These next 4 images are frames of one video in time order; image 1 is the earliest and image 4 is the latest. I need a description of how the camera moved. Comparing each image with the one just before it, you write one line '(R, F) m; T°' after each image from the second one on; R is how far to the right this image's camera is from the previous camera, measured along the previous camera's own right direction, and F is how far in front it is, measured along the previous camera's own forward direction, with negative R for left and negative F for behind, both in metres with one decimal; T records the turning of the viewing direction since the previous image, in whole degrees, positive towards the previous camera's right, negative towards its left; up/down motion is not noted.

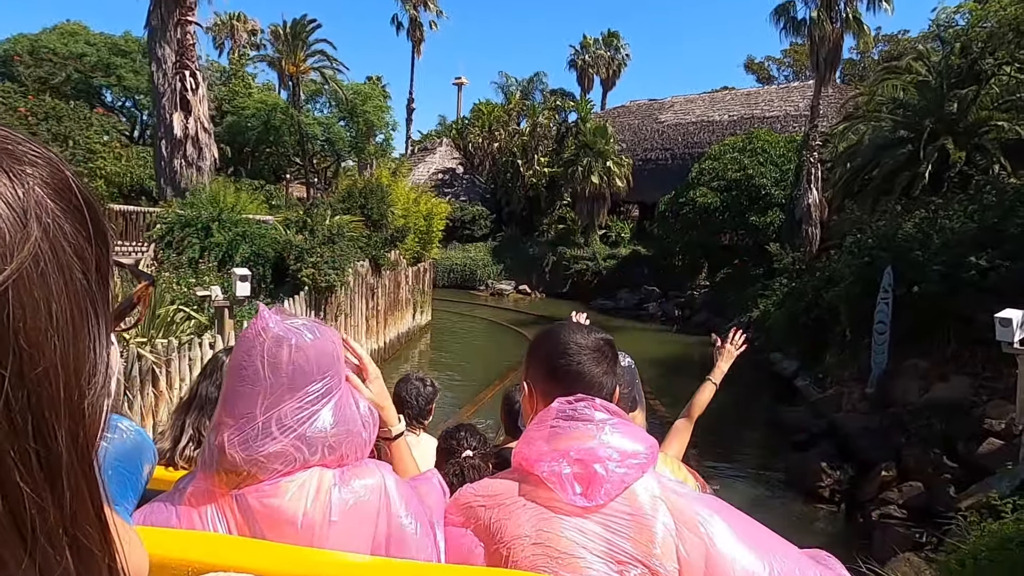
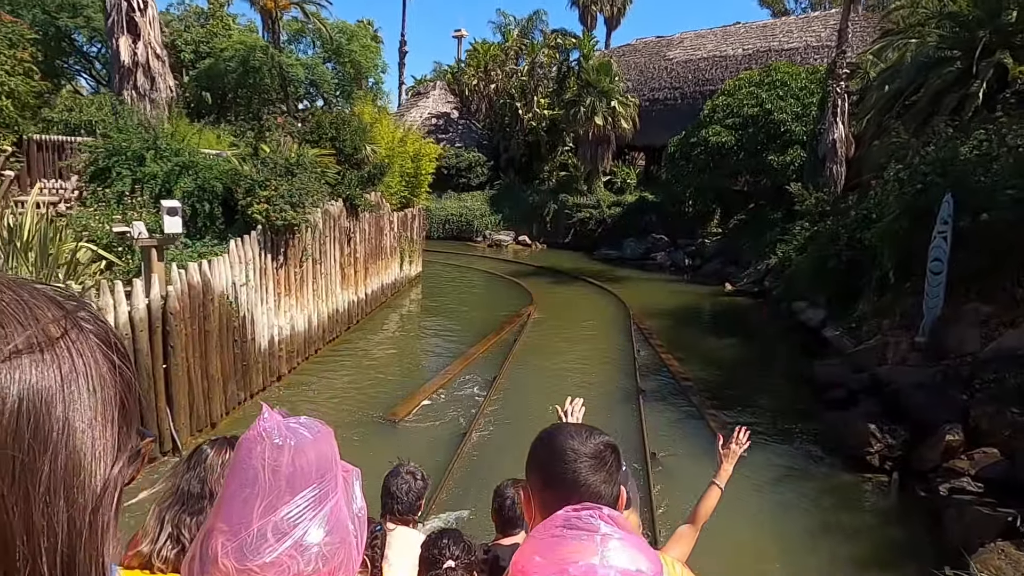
(+0.2, +1.3) m; 0°
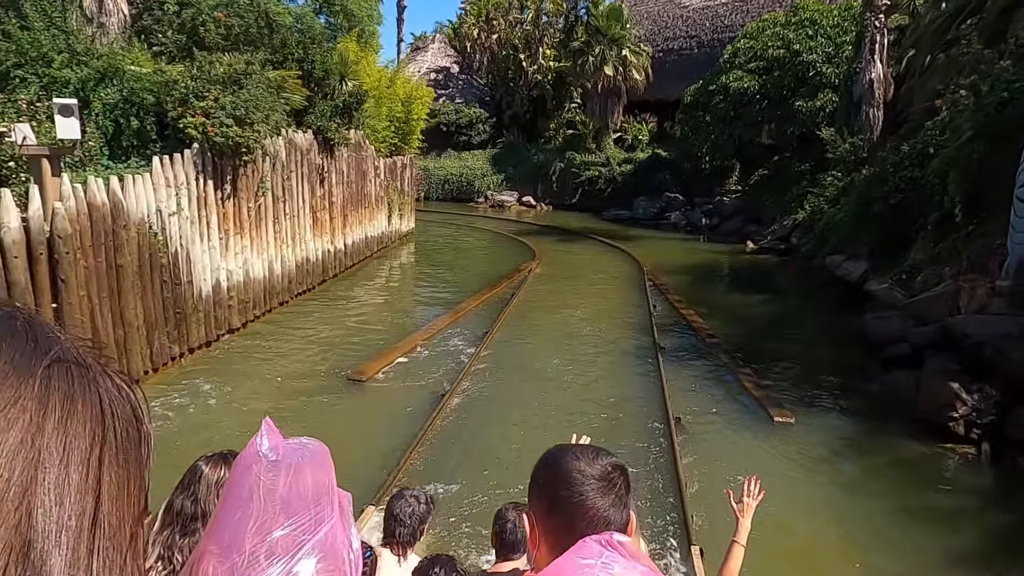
(+0.1, +1.3) m; -1°
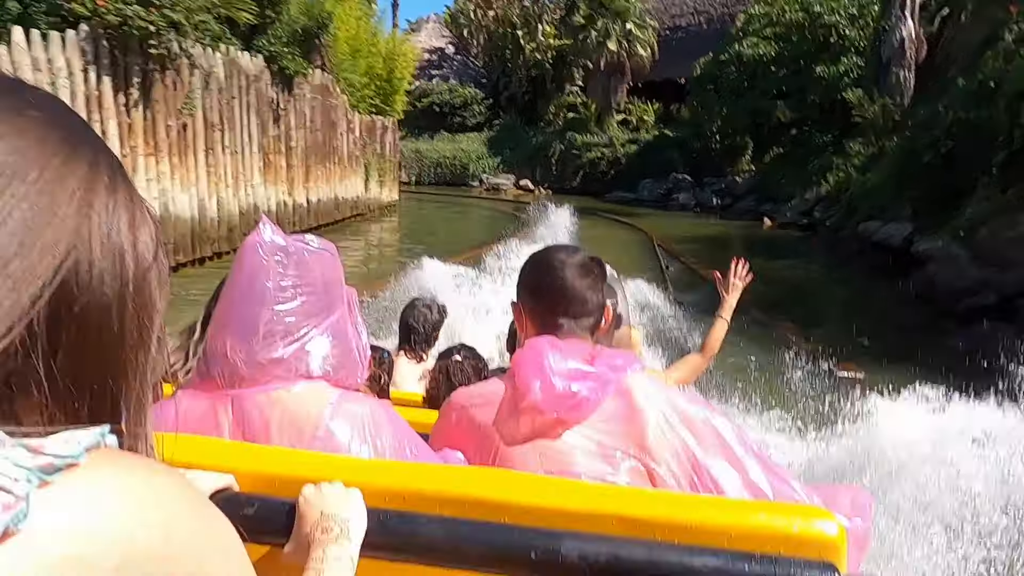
(+0.2, +1.4) m; 0°
